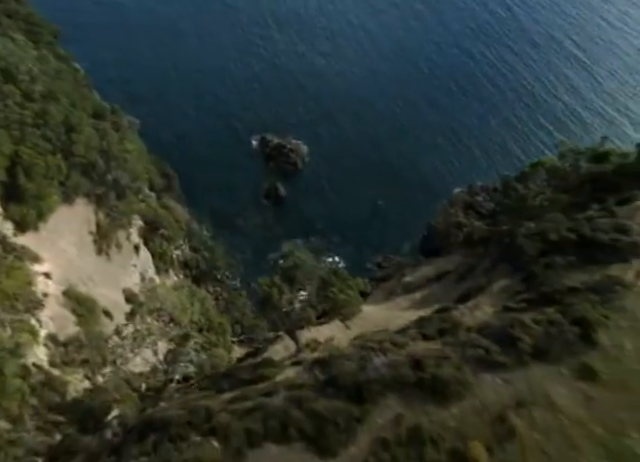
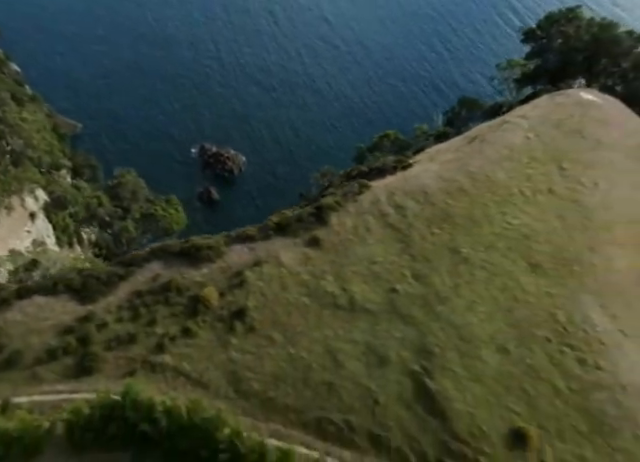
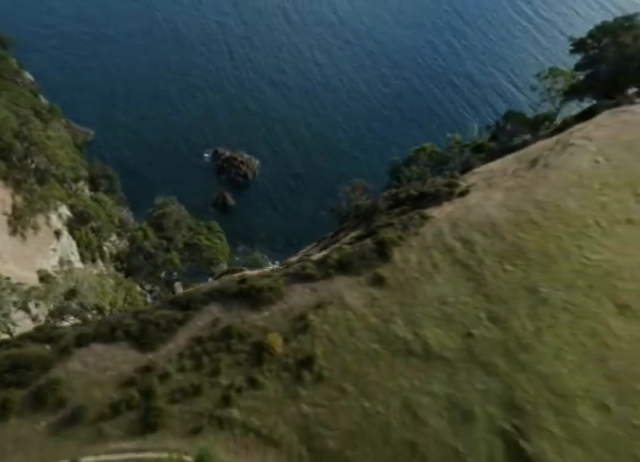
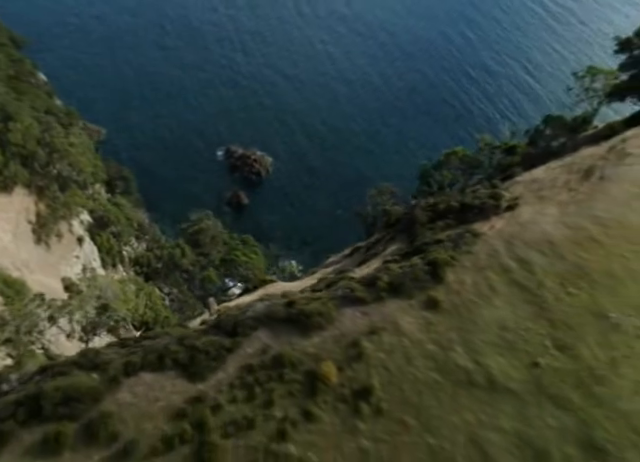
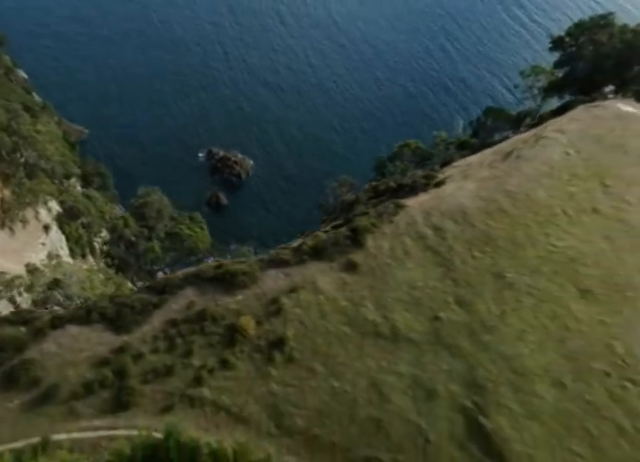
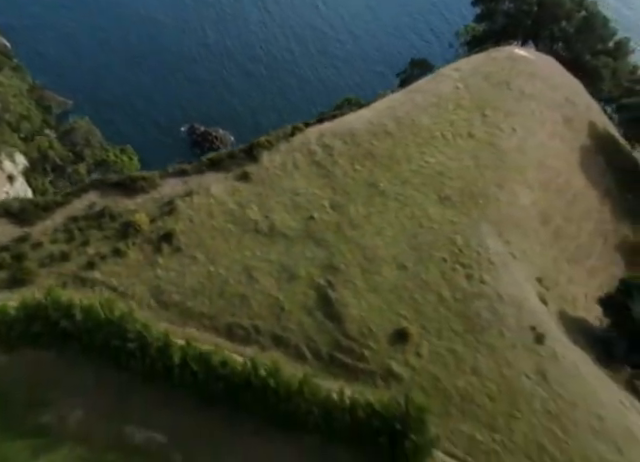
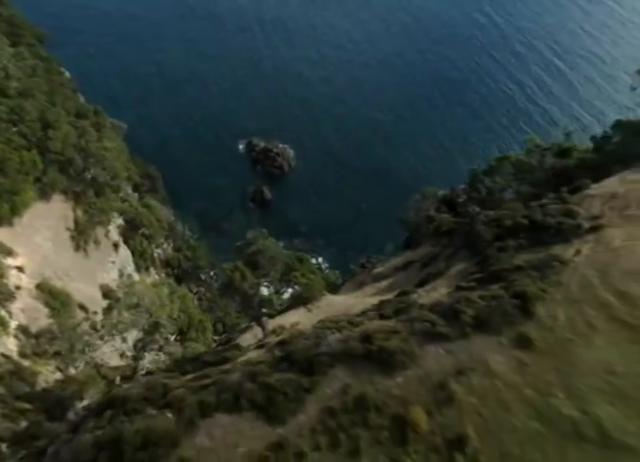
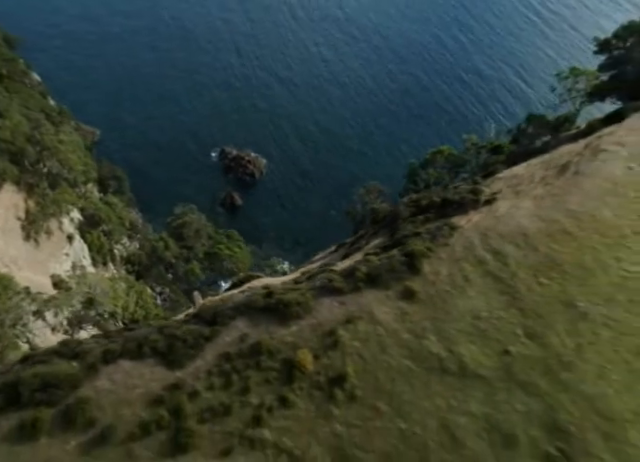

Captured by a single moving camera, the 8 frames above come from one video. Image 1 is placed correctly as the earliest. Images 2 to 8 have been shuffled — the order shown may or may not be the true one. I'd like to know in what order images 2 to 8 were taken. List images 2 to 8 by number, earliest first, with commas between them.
7, 4, 8, 3, 5, 2, 6
